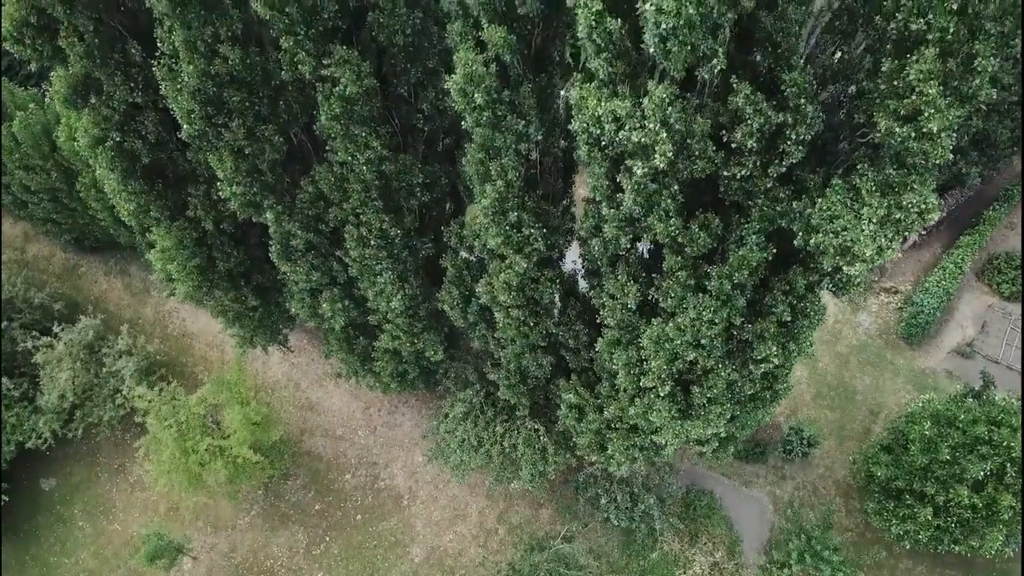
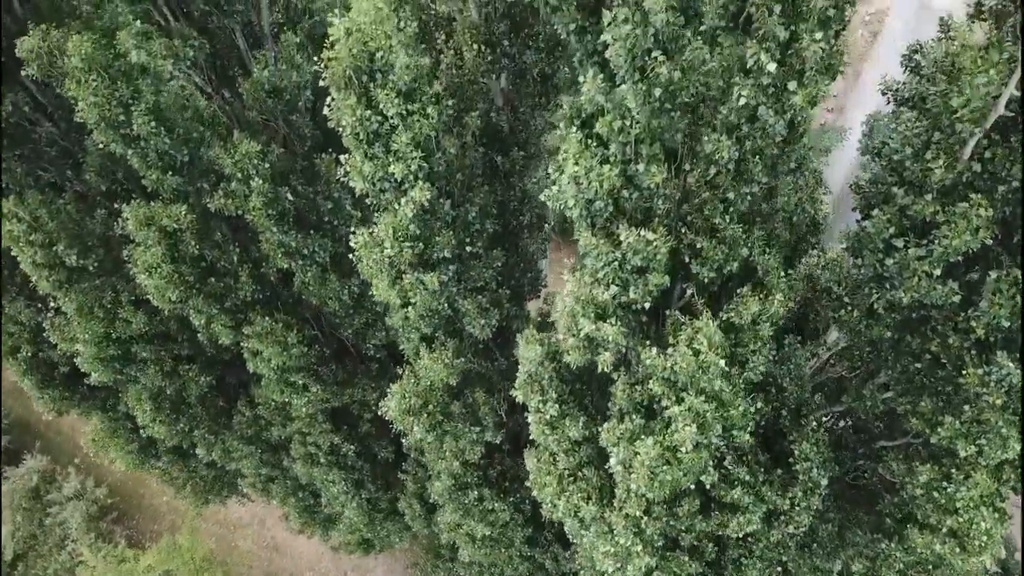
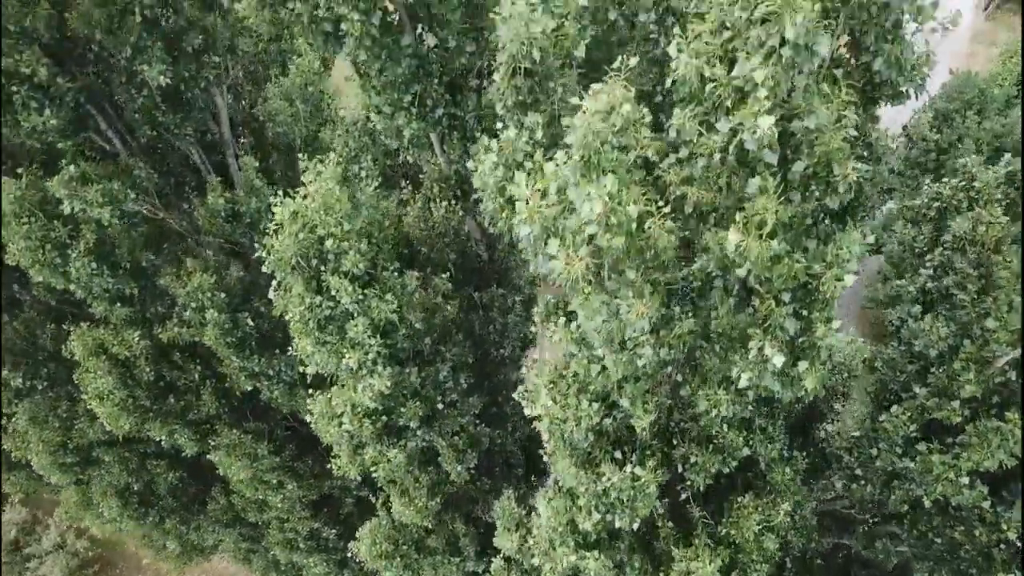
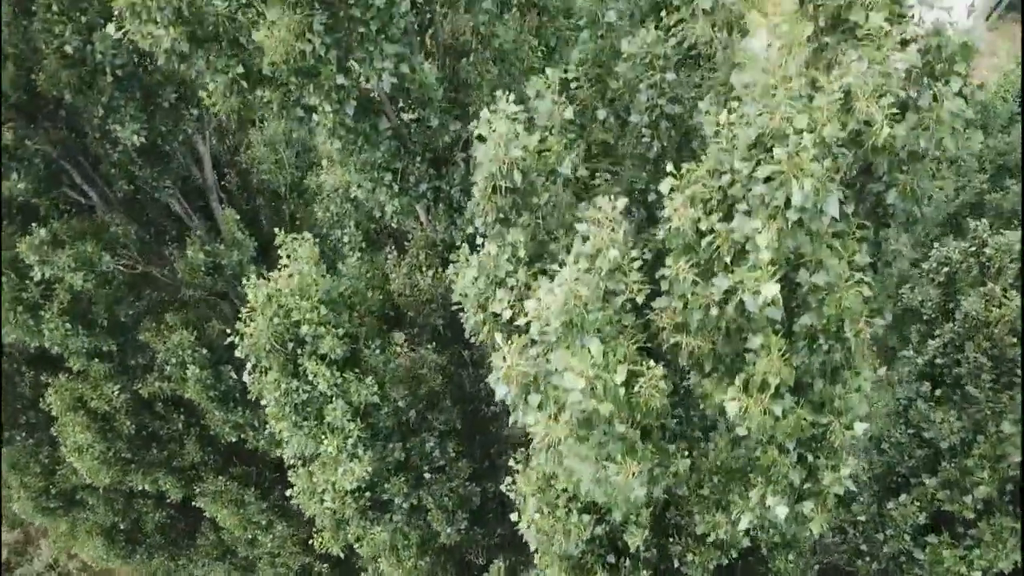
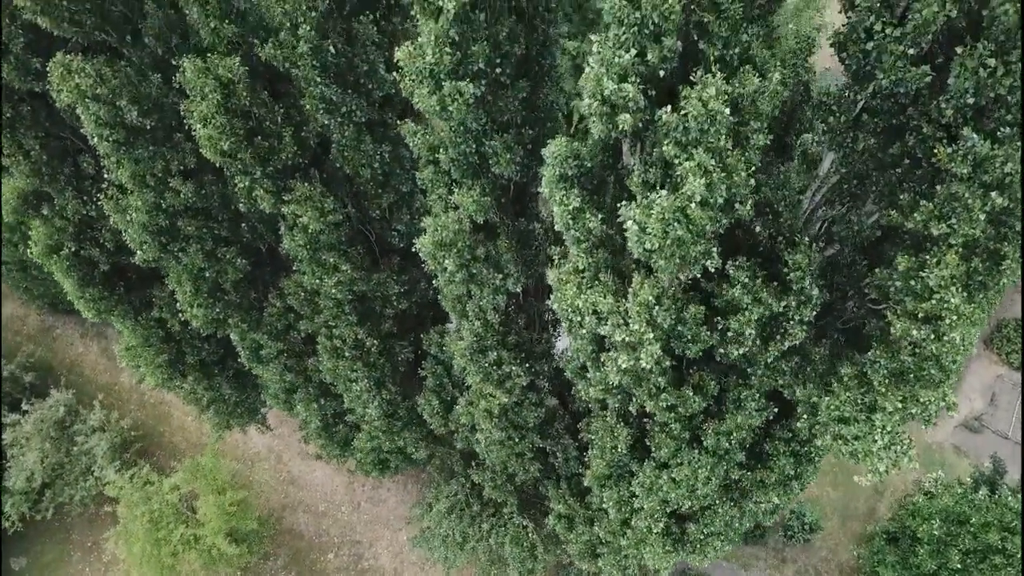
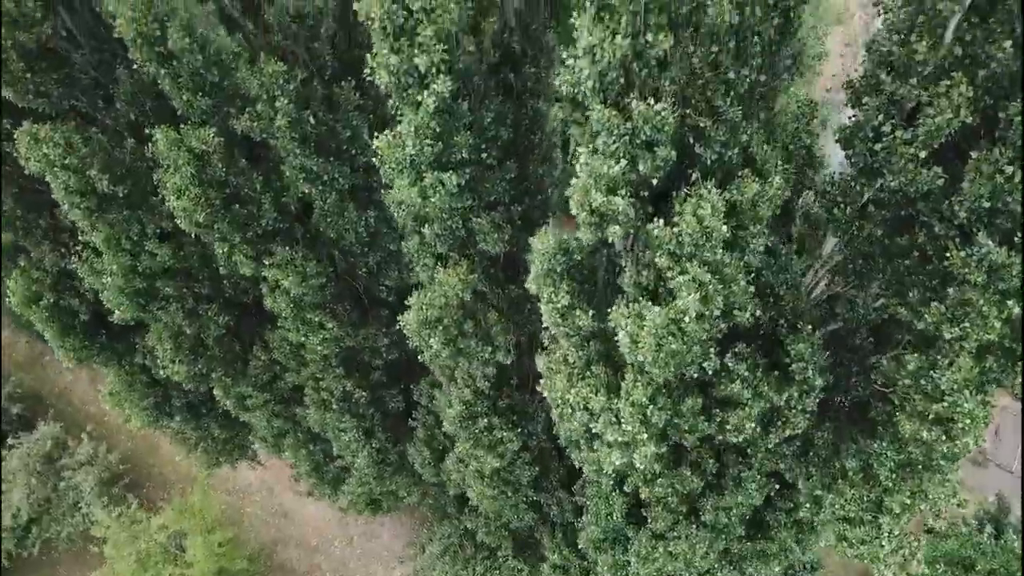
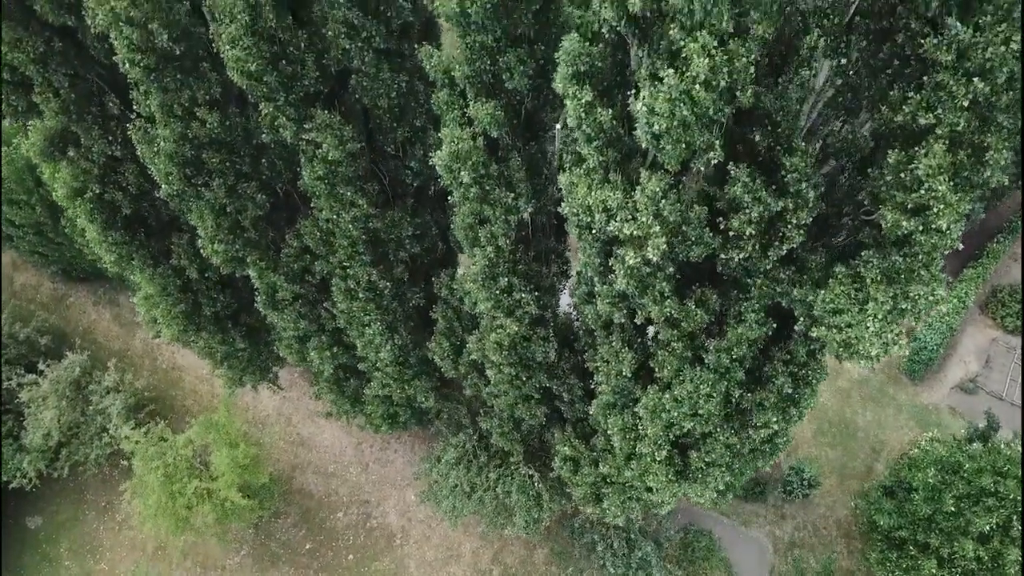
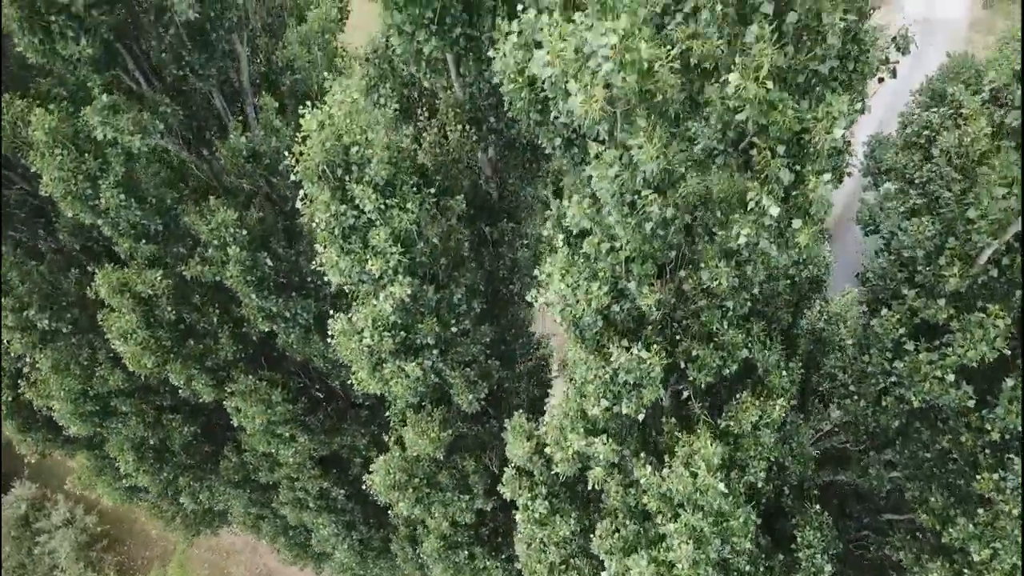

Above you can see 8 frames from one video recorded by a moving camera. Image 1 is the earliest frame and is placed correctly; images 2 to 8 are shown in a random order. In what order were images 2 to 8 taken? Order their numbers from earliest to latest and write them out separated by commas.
7, 5, 6, 2, 8, 3, 4
